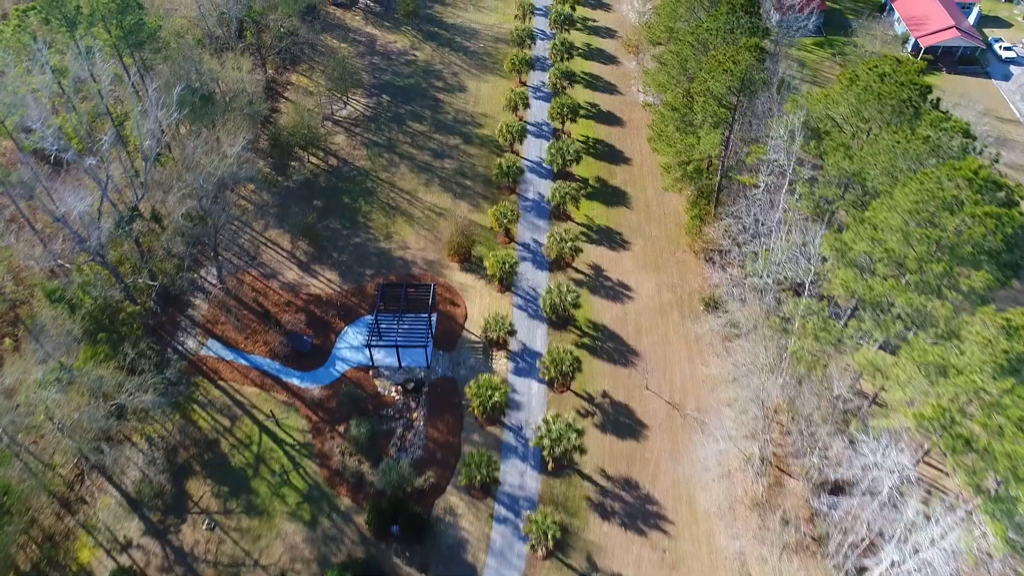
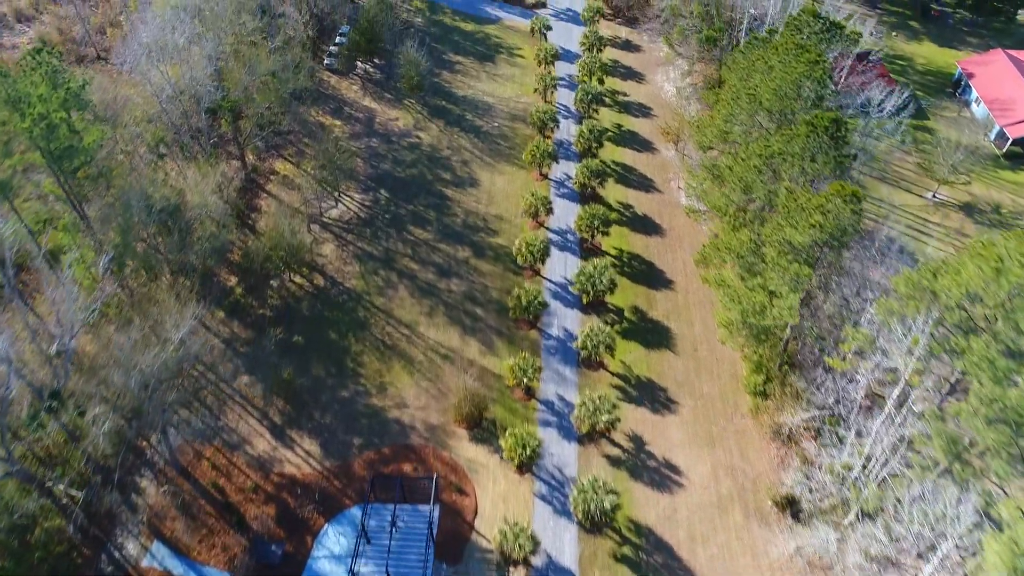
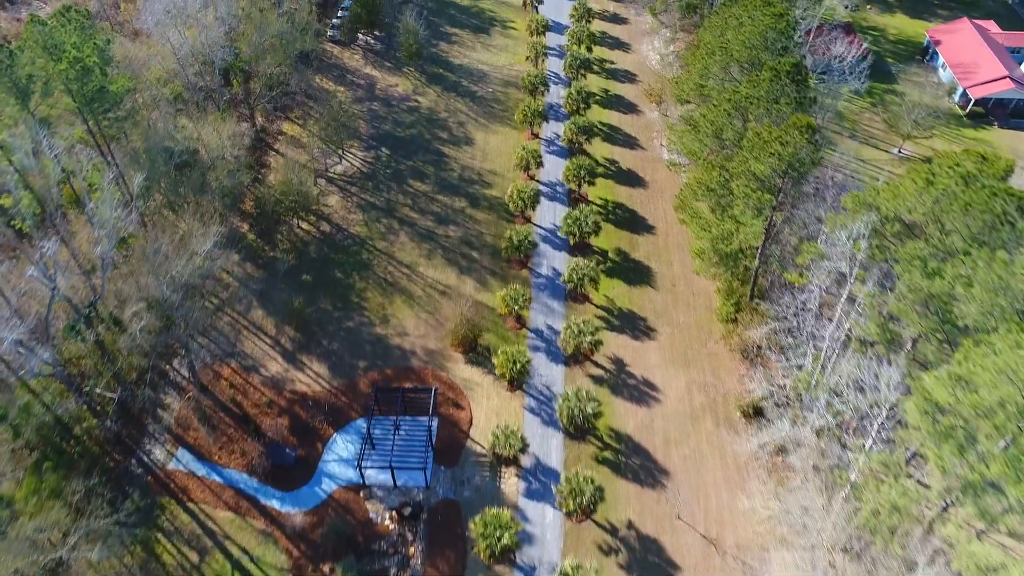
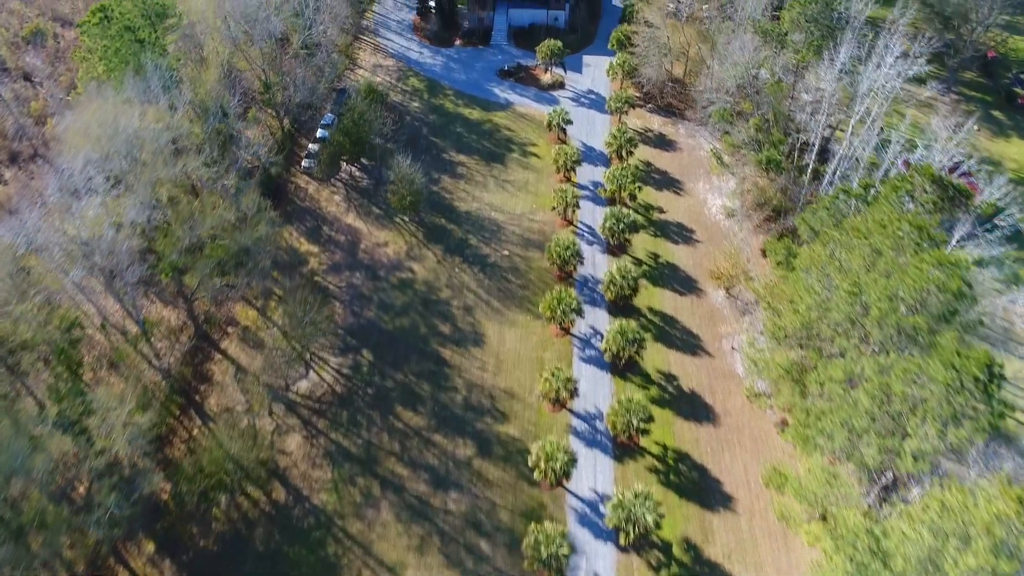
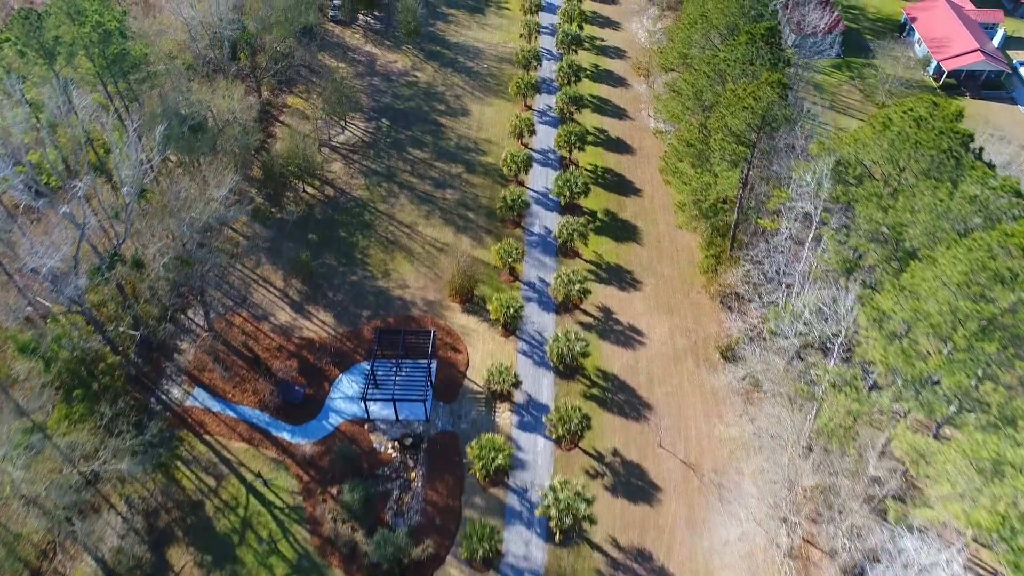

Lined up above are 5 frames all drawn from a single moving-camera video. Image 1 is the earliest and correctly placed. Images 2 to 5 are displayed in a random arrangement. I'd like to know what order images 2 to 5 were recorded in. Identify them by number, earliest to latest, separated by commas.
5, 3, 2, 4
